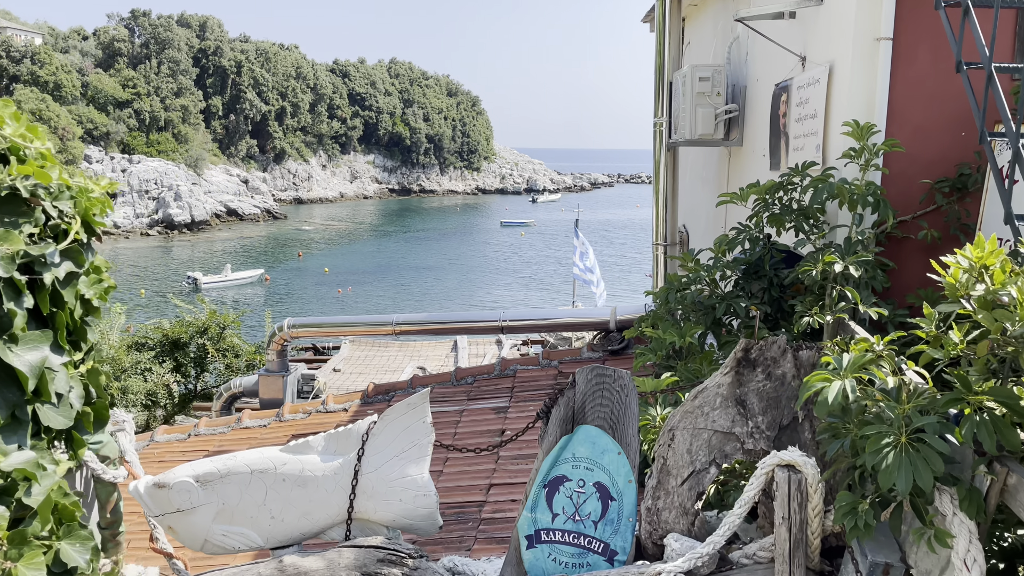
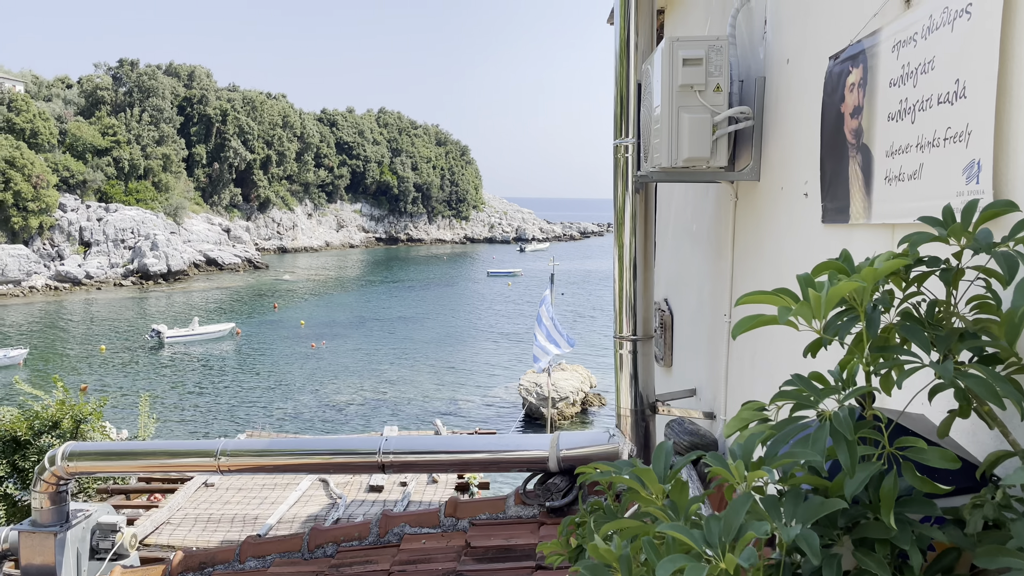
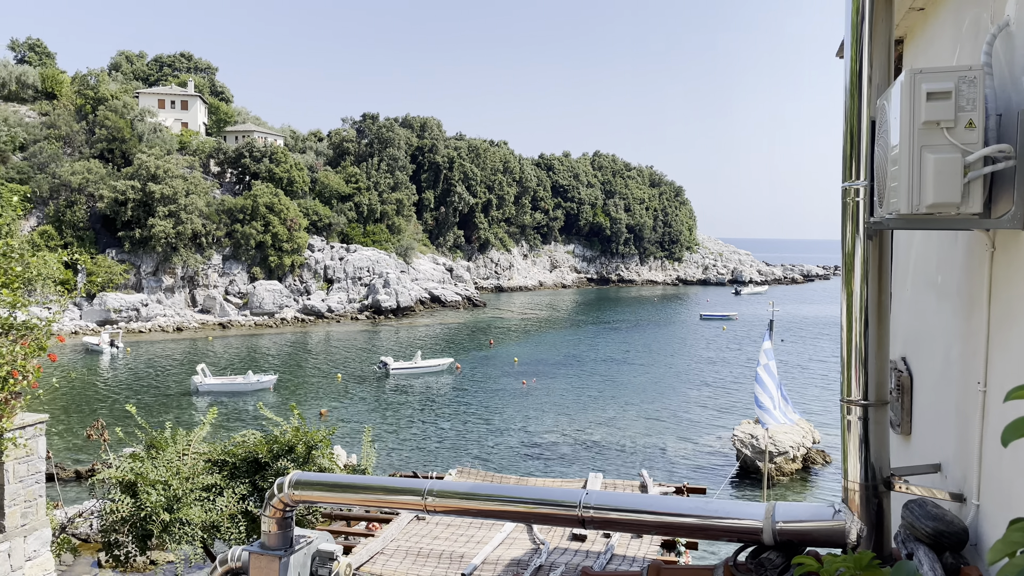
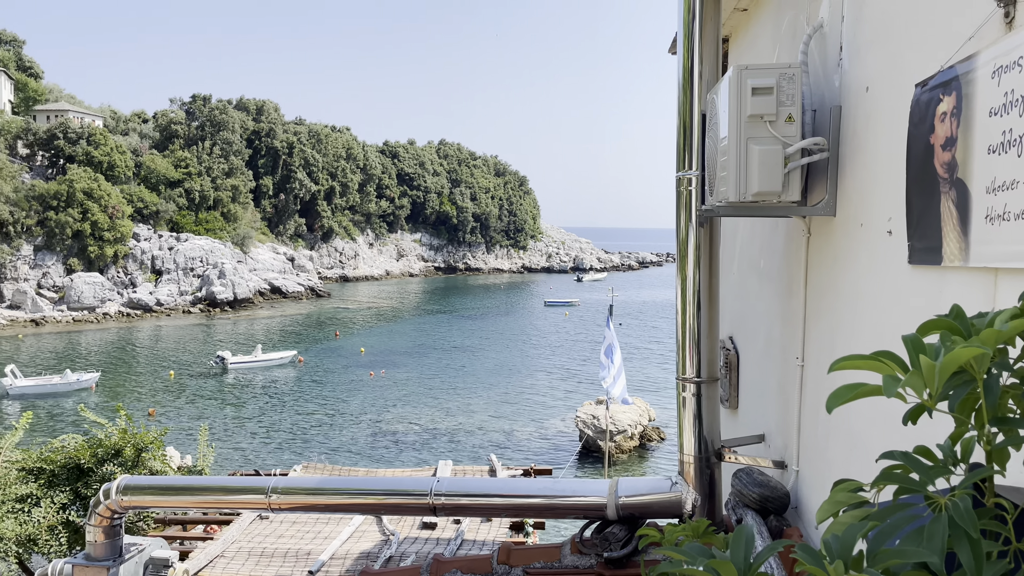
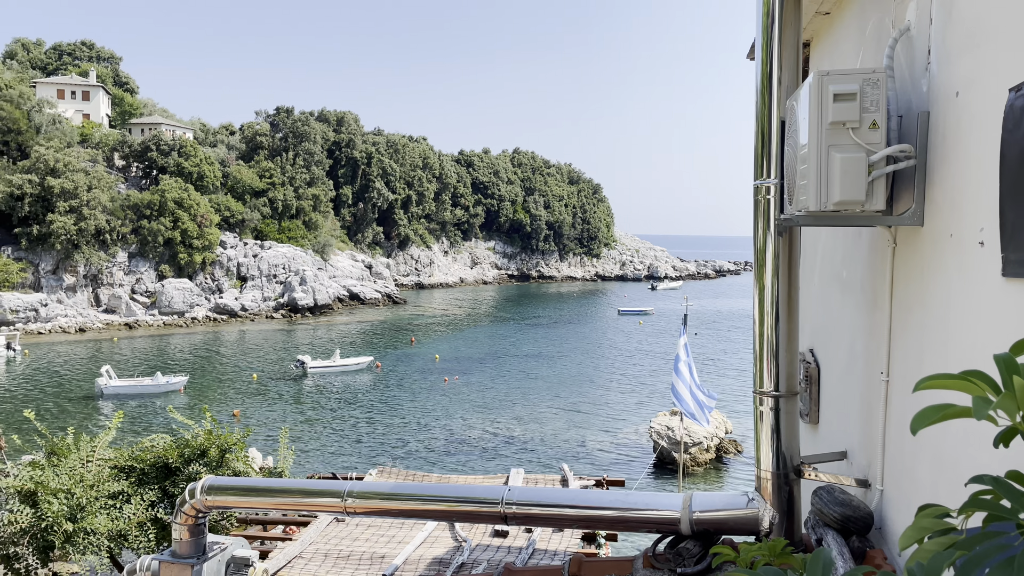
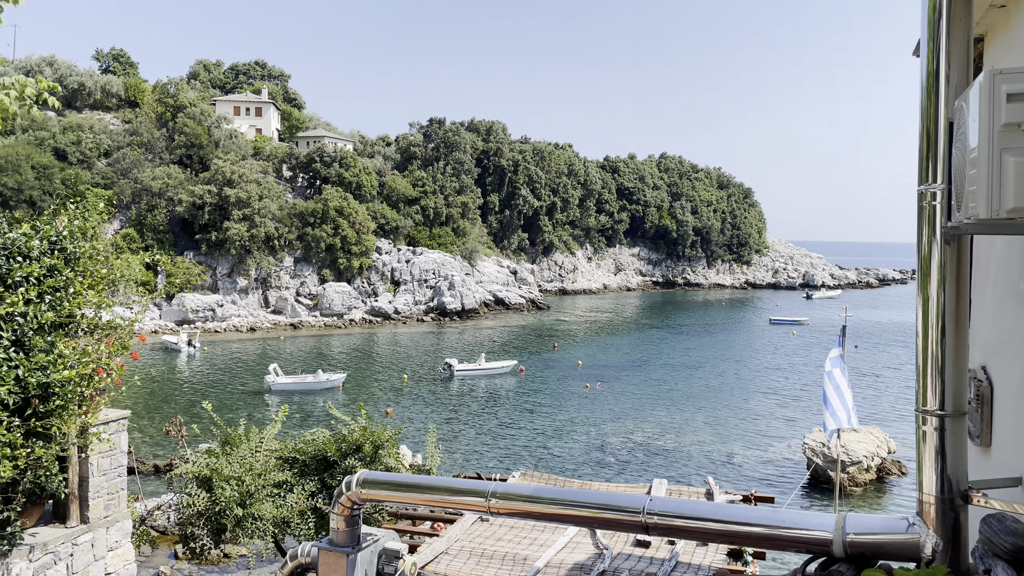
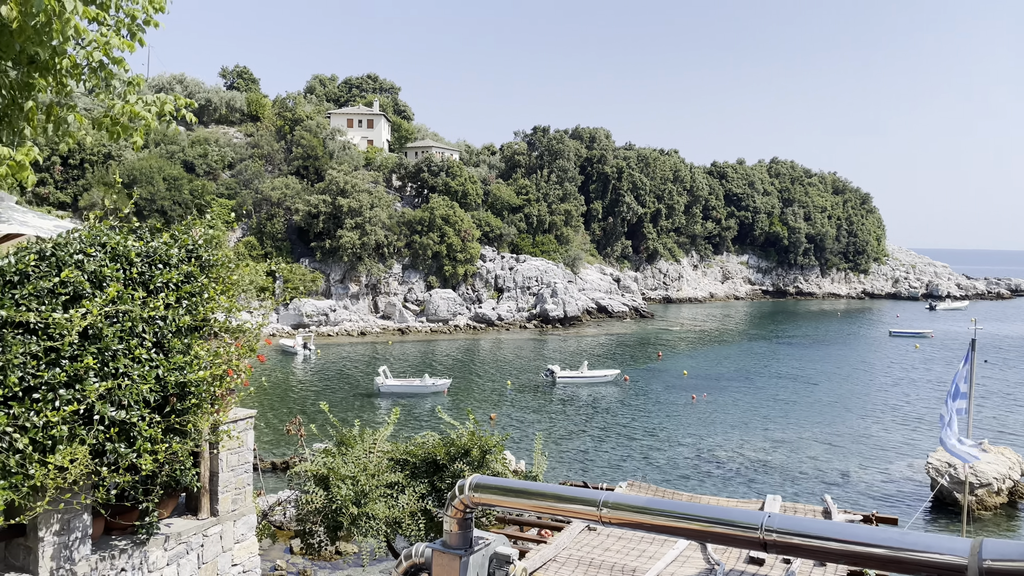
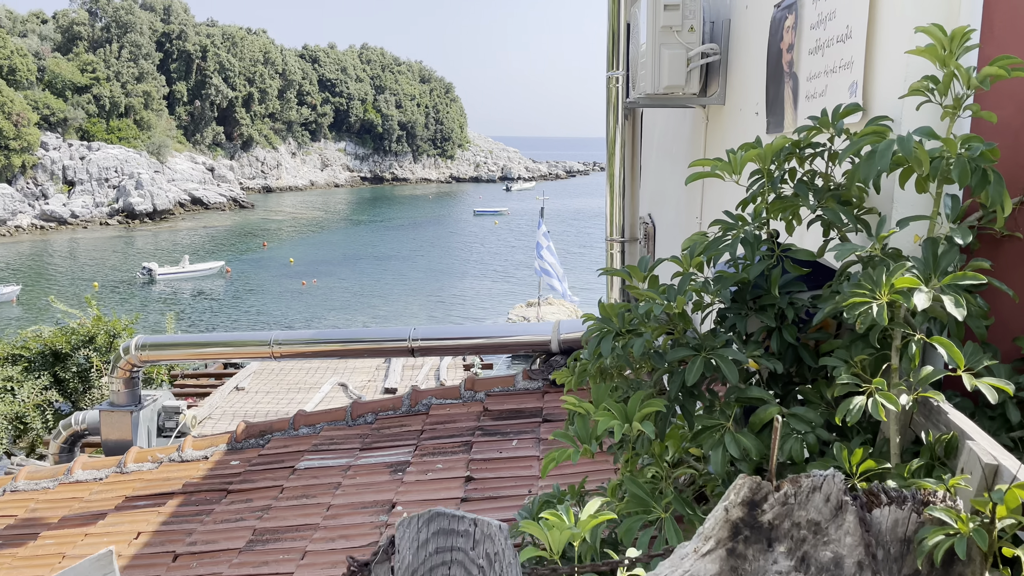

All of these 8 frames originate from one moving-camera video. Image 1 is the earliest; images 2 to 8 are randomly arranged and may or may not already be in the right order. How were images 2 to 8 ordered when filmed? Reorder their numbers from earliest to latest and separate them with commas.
8, 2, 4, 5, 3, 6, 7
